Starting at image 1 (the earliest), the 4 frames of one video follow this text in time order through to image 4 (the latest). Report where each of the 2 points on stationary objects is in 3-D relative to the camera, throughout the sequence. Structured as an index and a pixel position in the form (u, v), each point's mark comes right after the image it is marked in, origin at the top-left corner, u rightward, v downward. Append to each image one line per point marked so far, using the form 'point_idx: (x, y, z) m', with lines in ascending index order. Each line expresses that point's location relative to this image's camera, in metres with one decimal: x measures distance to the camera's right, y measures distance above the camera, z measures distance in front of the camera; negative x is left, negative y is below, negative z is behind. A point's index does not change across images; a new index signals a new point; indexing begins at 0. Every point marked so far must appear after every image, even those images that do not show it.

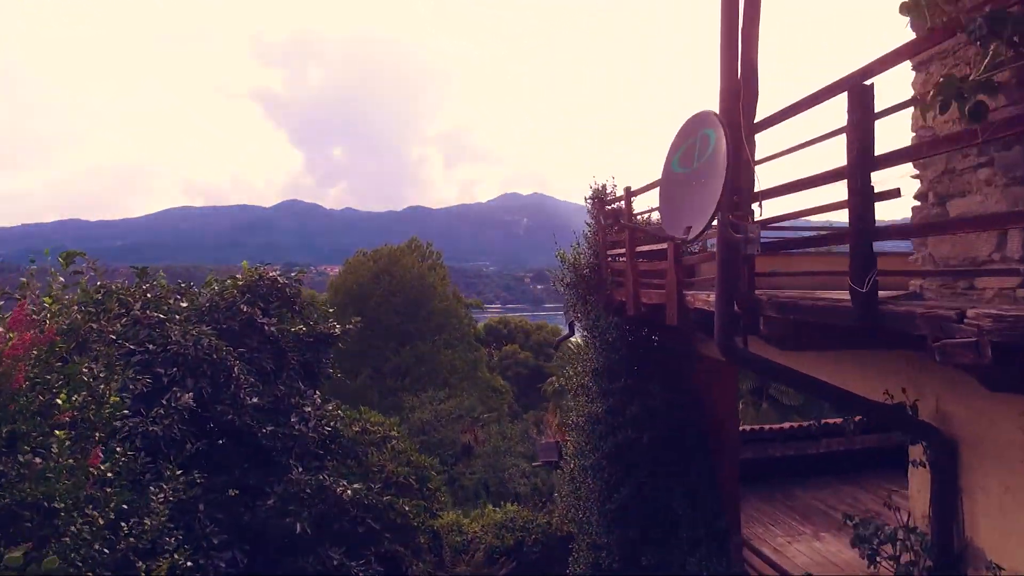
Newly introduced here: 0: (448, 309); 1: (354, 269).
0: (-1.4, -0.5, +18.7) m
1: (-3.7, +0.4, +18.4) m
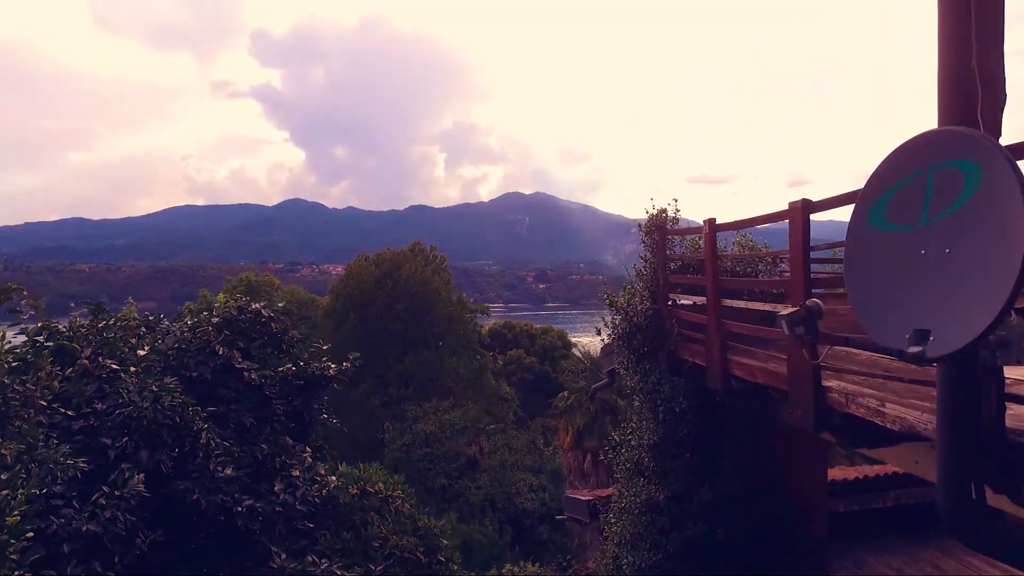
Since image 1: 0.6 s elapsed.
0: (-1.3, -0.6, +18.1) m
1: (-3.5, +0.3, +17.9) m
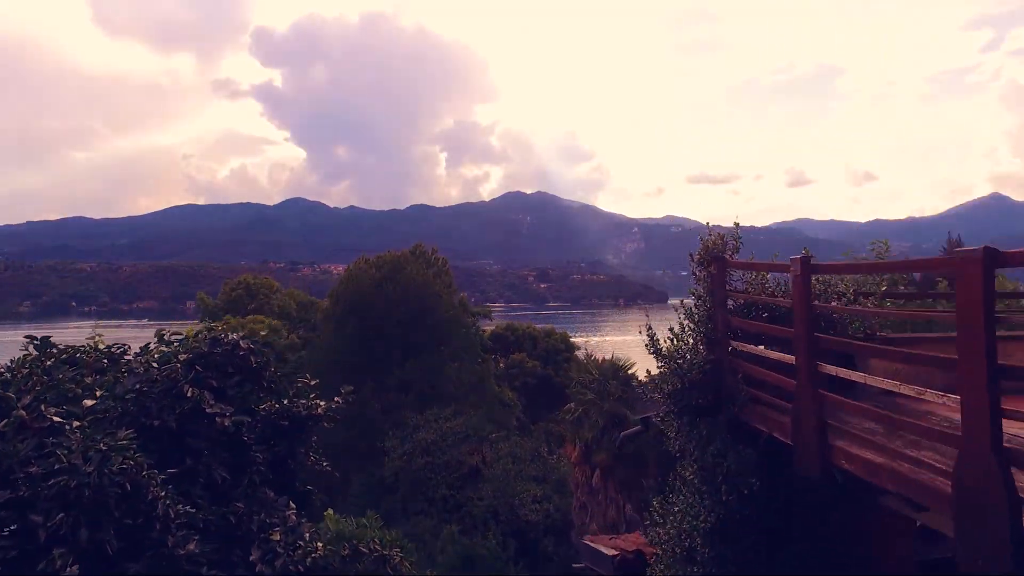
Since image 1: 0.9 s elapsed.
0: (-1.2, -0.7, +17.8) m
1: (-3.5, +0.2, +17.5) m
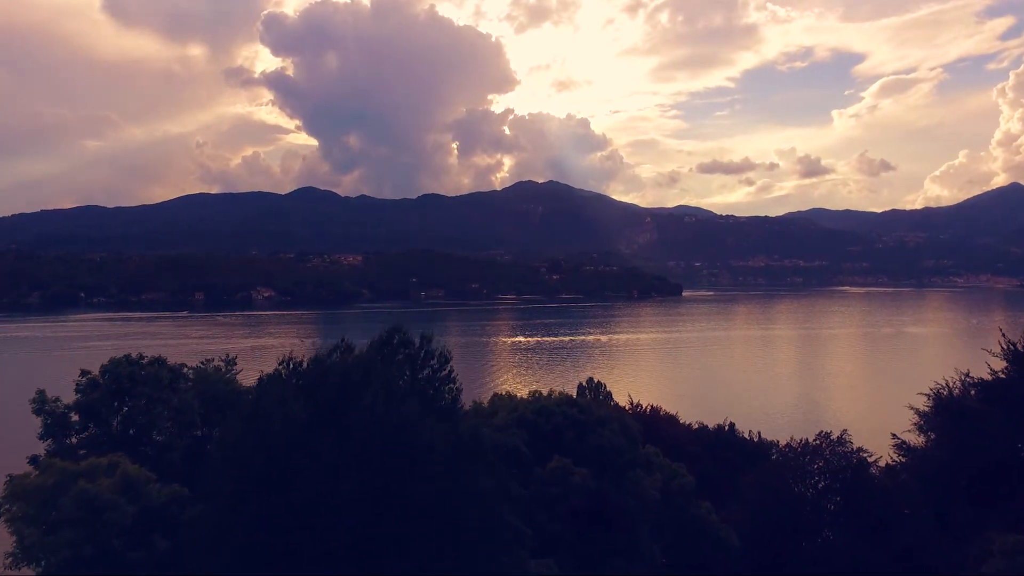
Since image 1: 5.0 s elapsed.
0: (-0.6, -2.1, +9.7) m
1: (-2.8, -1.2, +9.5) m
